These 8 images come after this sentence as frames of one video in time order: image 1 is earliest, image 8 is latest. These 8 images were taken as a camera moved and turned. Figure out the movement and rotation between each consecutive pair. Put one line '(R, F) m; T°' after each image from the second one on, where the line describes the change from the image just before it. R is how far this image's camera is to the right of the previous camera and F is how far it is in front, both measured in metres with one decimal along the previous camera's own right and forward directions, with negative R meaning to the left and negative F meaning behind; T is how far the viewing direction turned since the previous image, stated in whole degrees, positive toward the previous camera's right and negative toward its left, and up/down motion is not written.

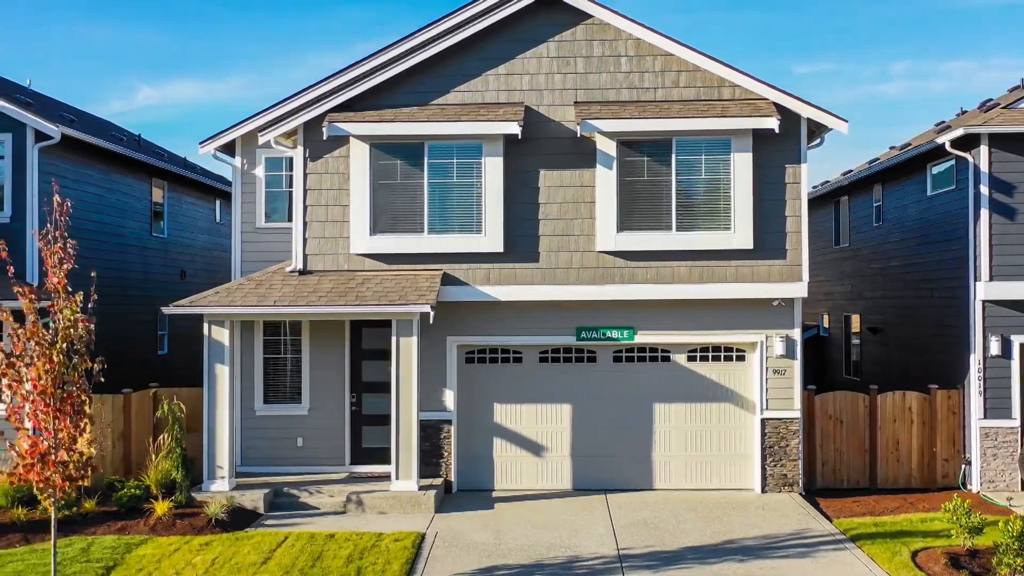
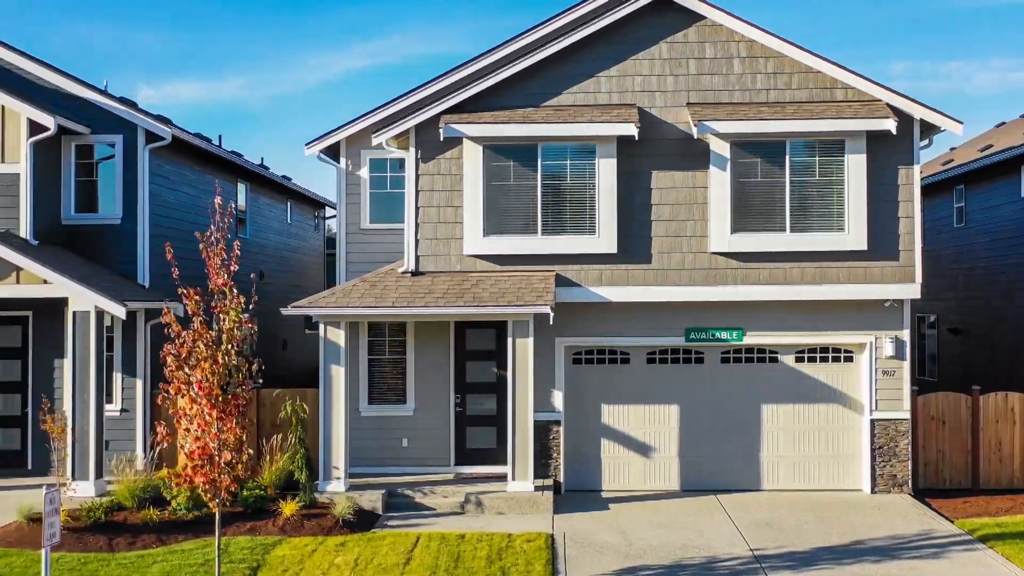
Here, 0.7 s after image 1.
(-1.5, 0.0) m; 0°
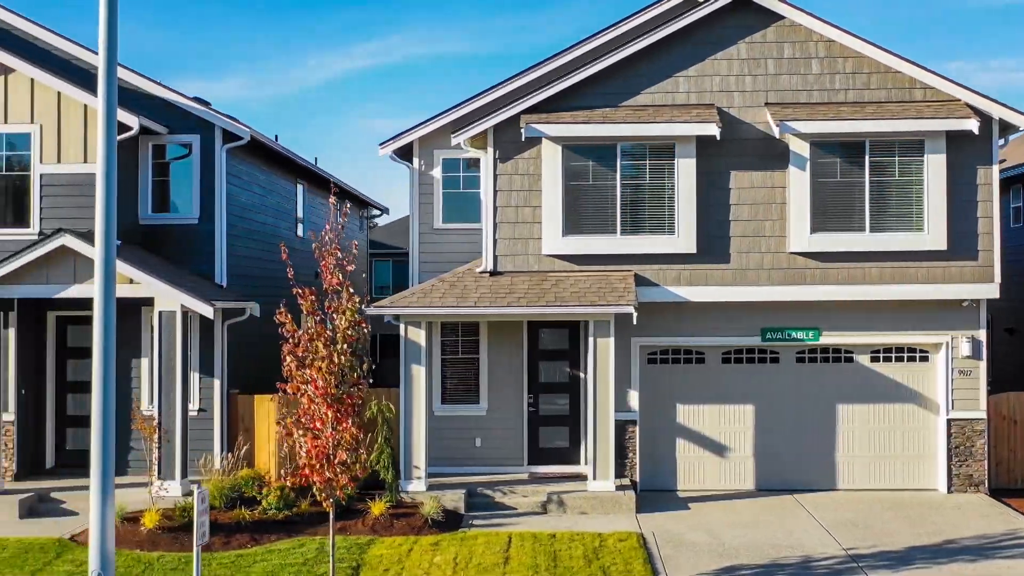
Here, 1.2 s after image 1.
(-1.0, 0.0) m; 0°
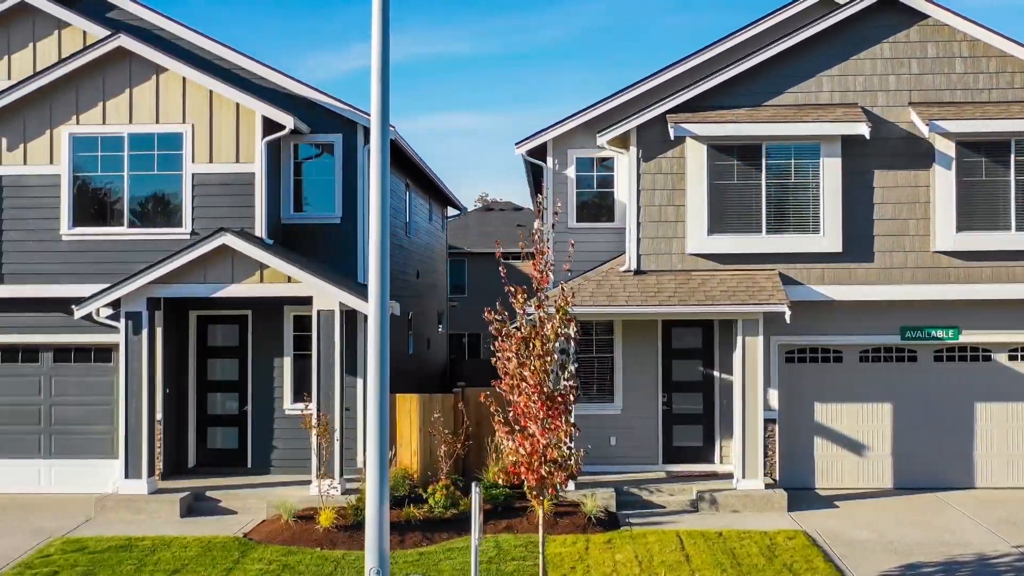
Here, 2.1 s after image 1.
(-1.9, 0.0) m; 0°
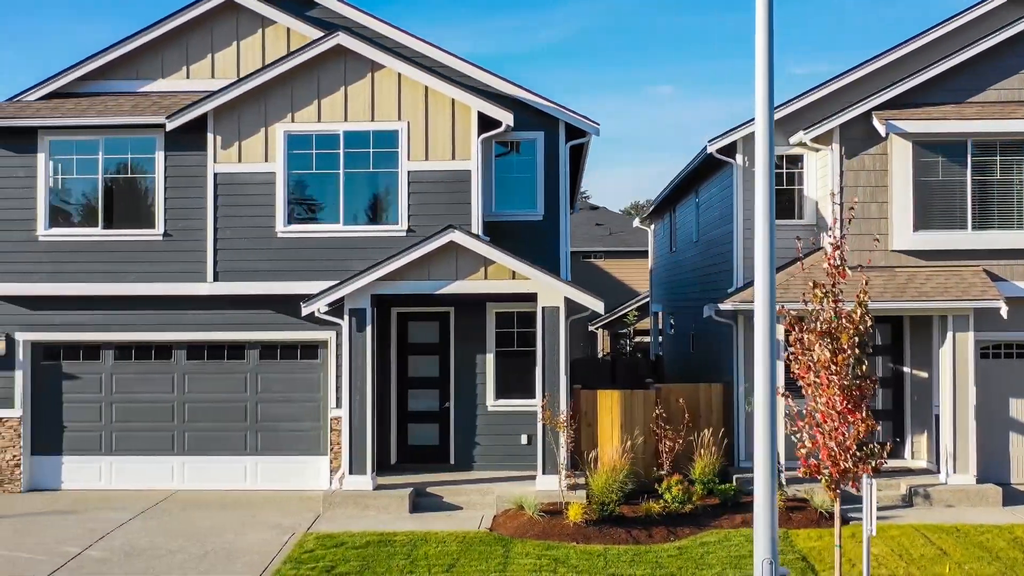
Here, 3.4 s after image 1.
(-2.7, 0.0) m; 0°
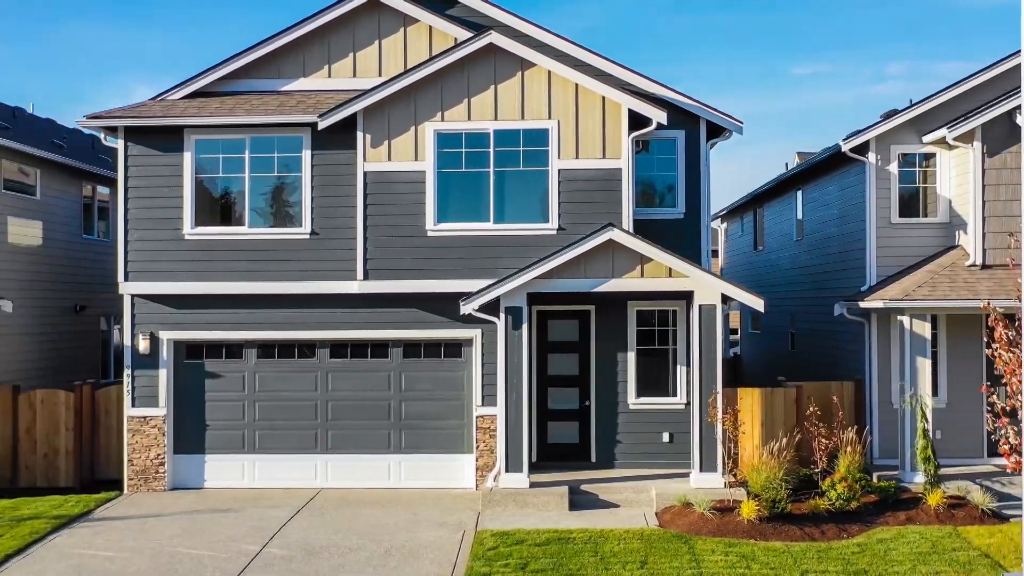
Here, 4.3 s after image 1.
(-1.9, 0.0) m; 0°
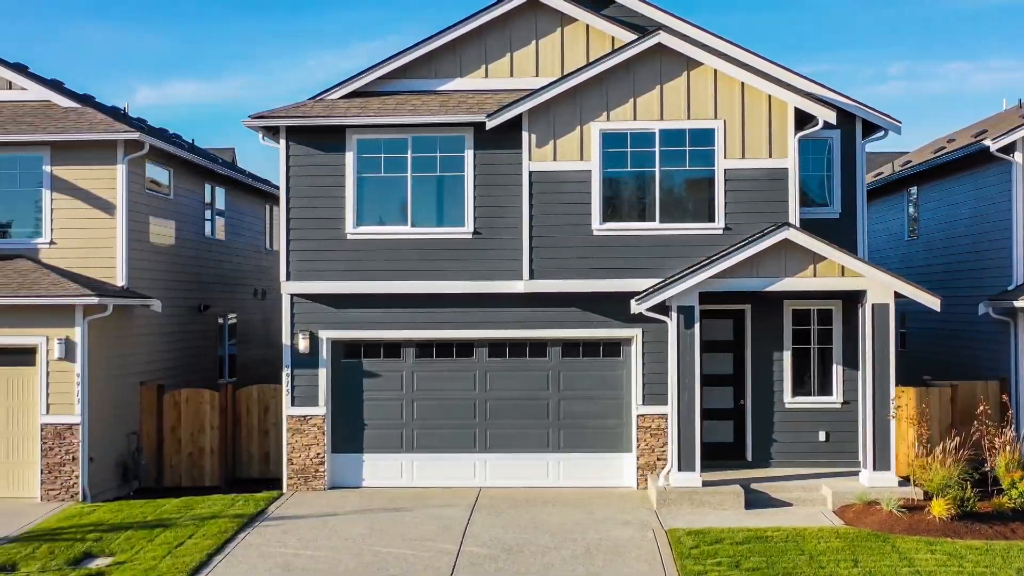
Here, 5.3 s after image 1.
(-2.1, 0.0) m; 0°
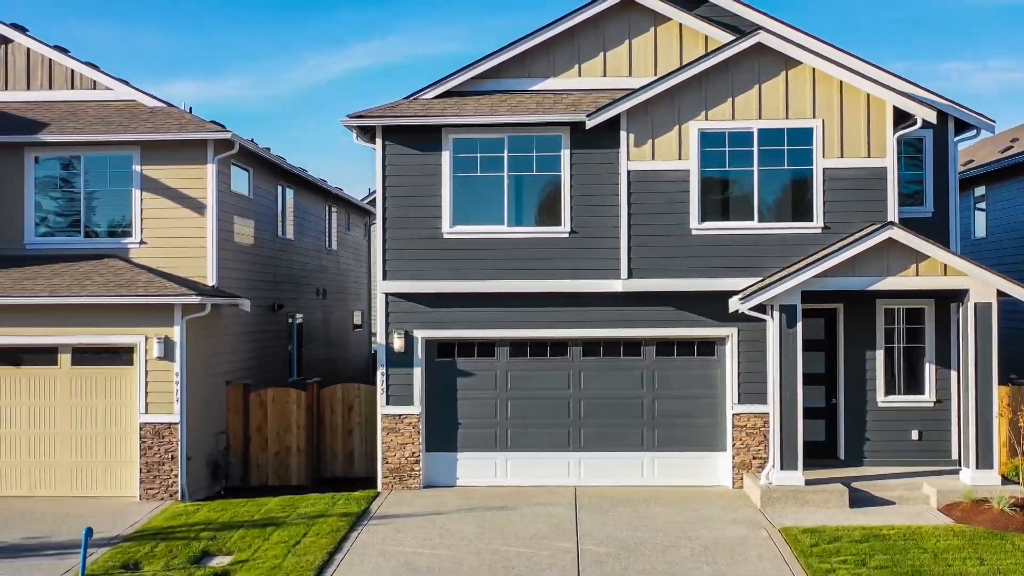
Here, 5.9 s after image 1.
(-1.2, 0.0) m; 0°
